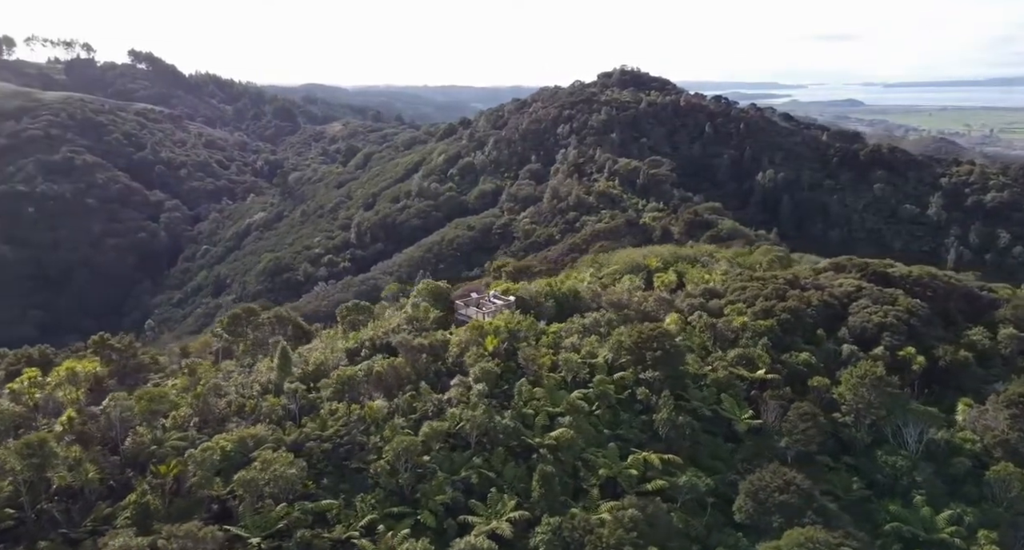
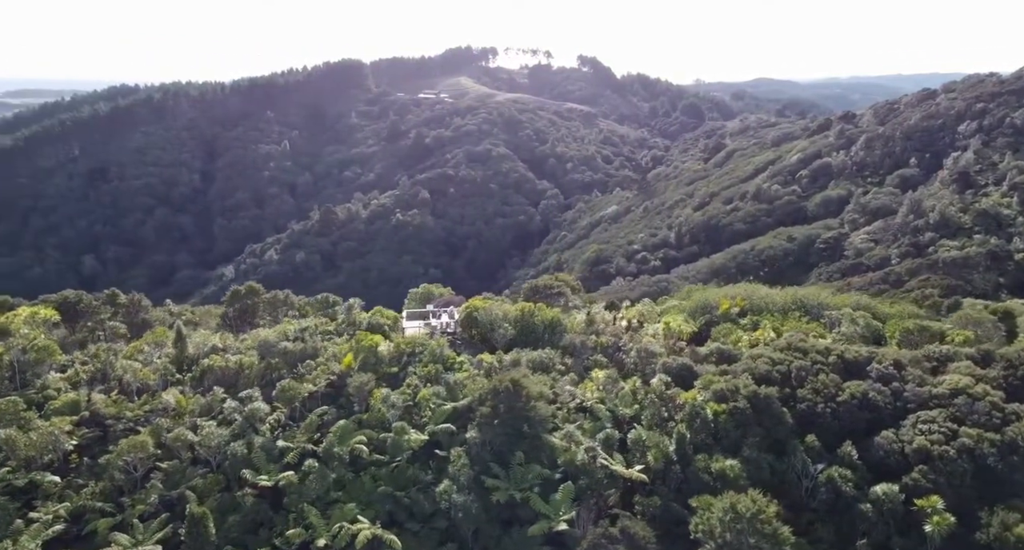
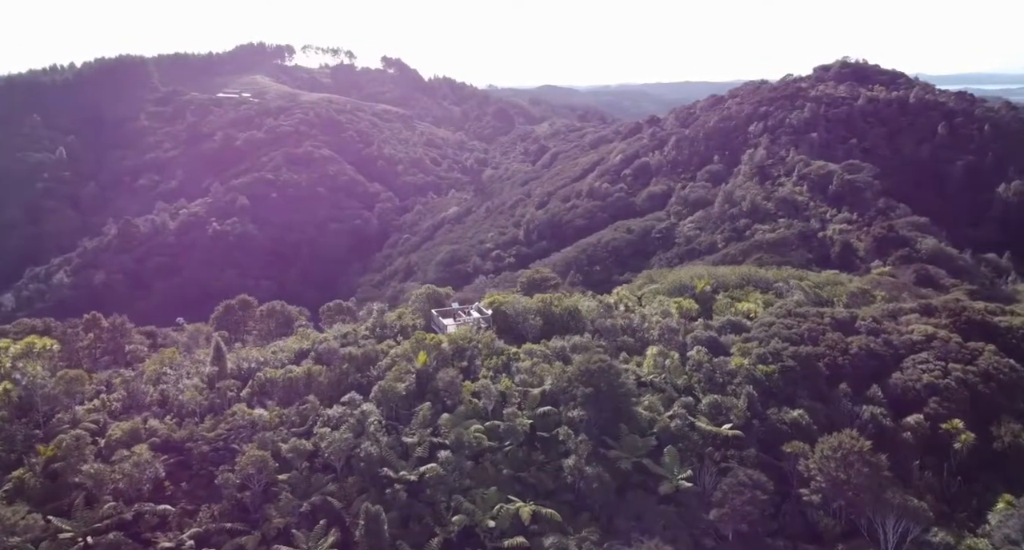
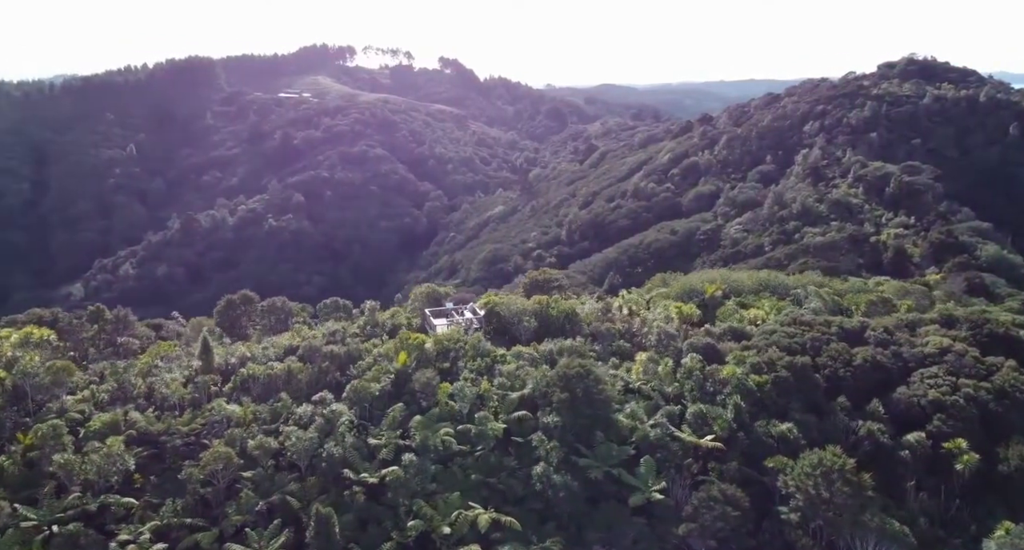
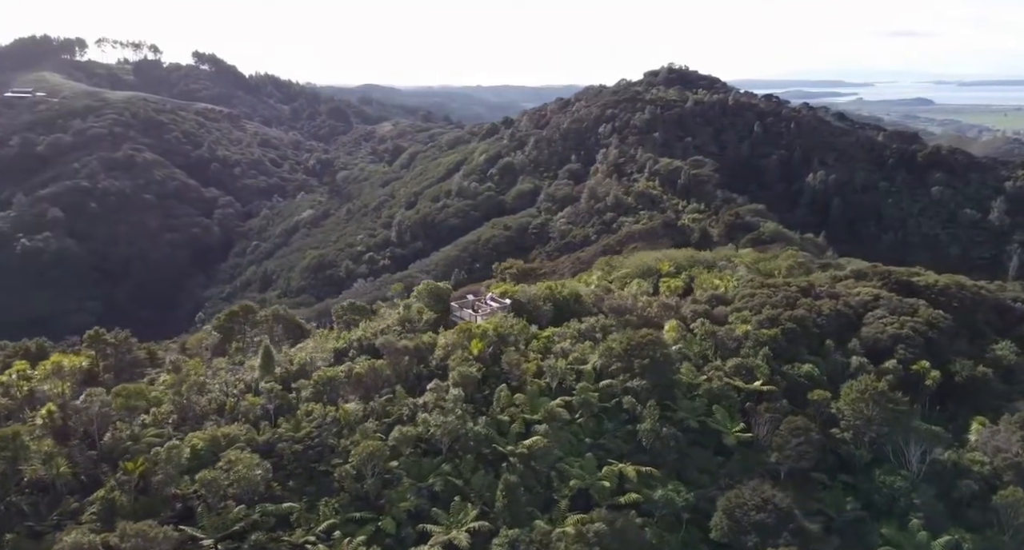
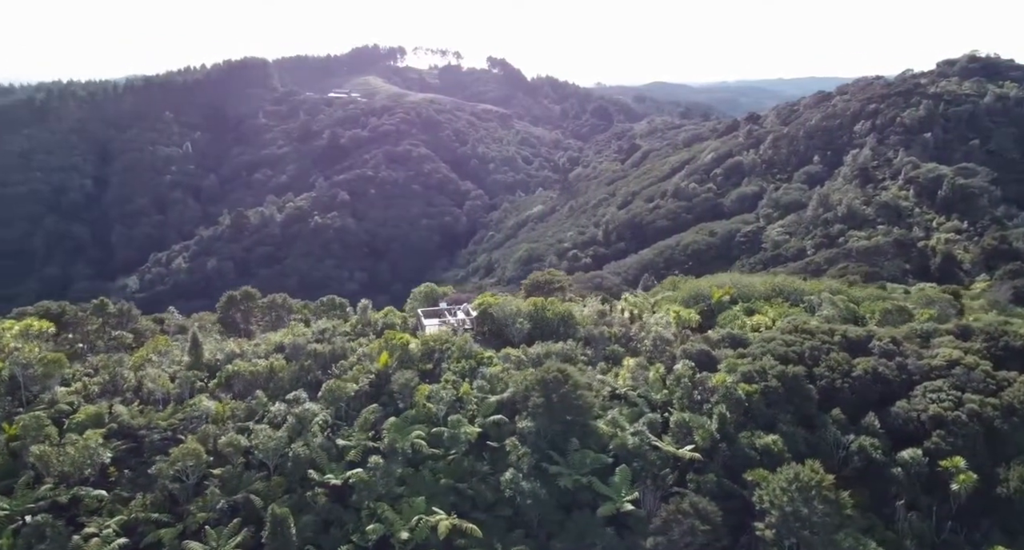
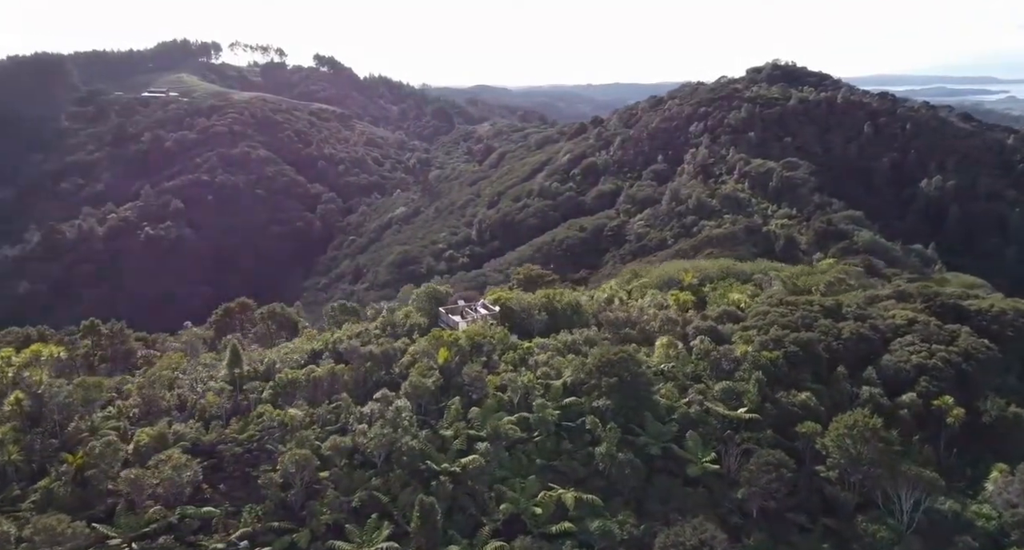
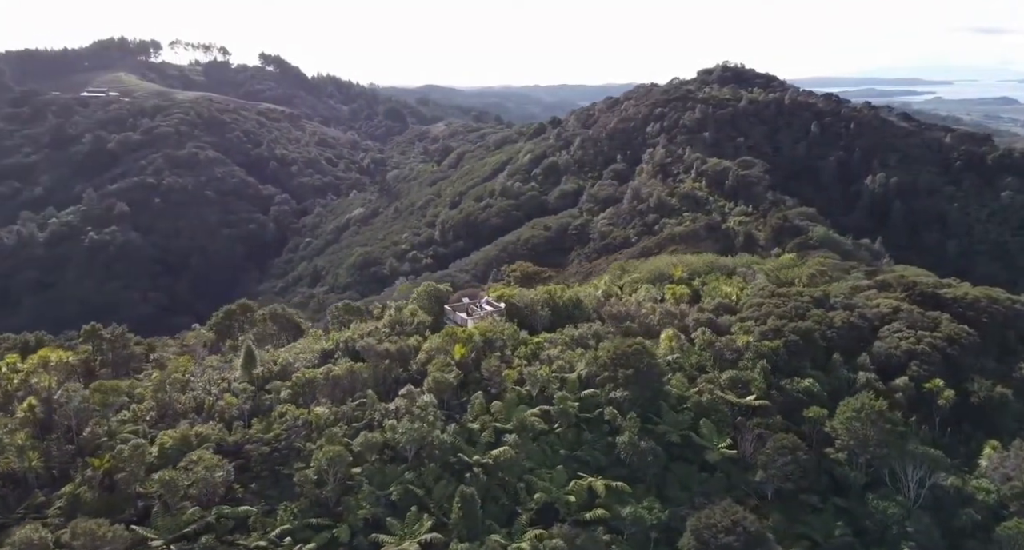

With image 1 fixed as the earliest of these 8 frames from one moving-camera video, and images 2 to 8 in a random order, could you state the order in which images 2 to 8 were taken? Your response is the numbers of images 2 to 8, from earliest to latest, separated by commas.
5, 8, 7, 3, 4, 6, 2
